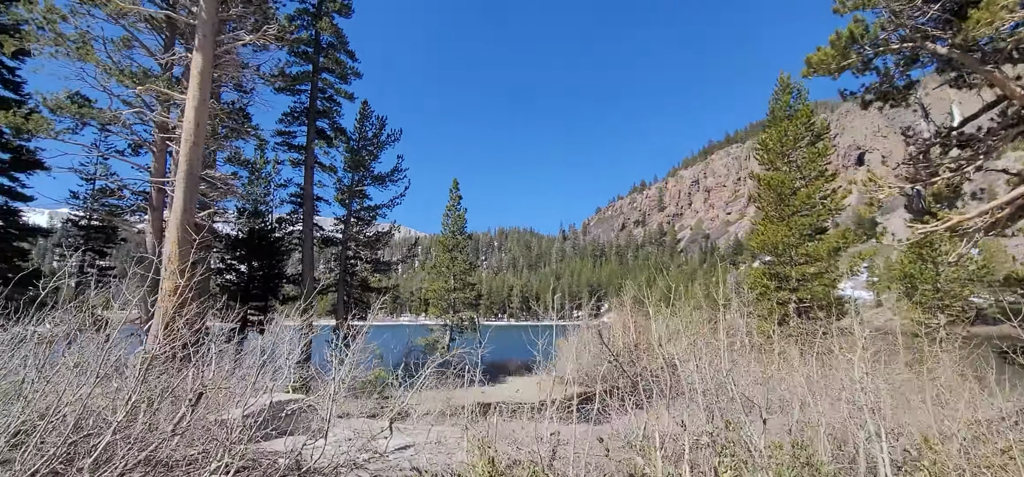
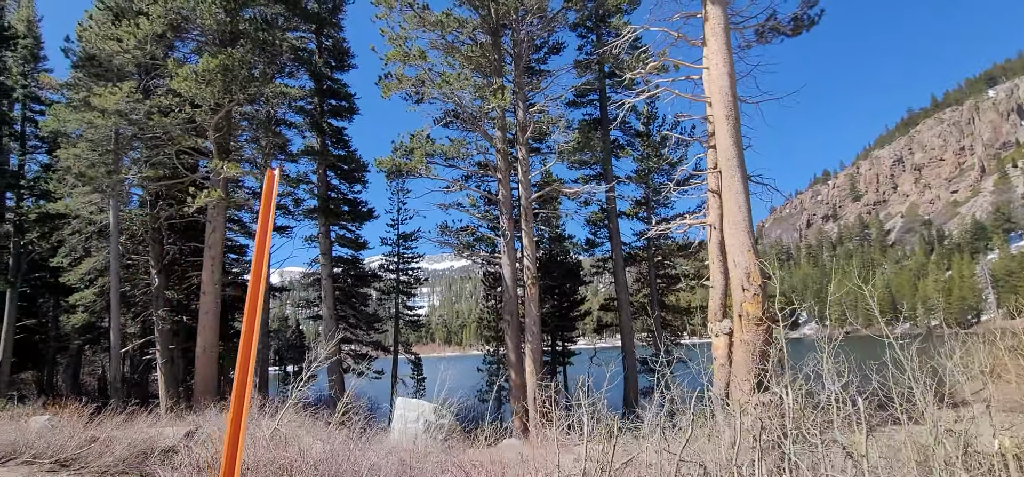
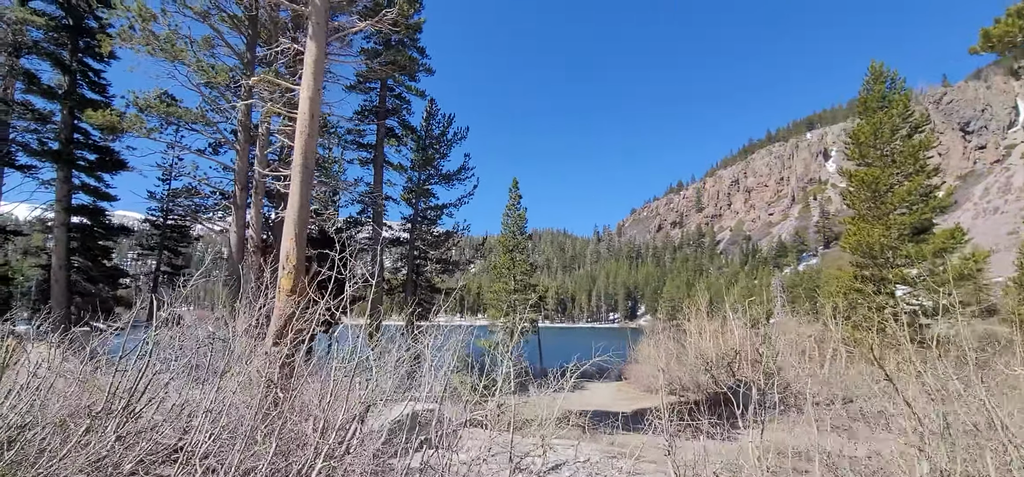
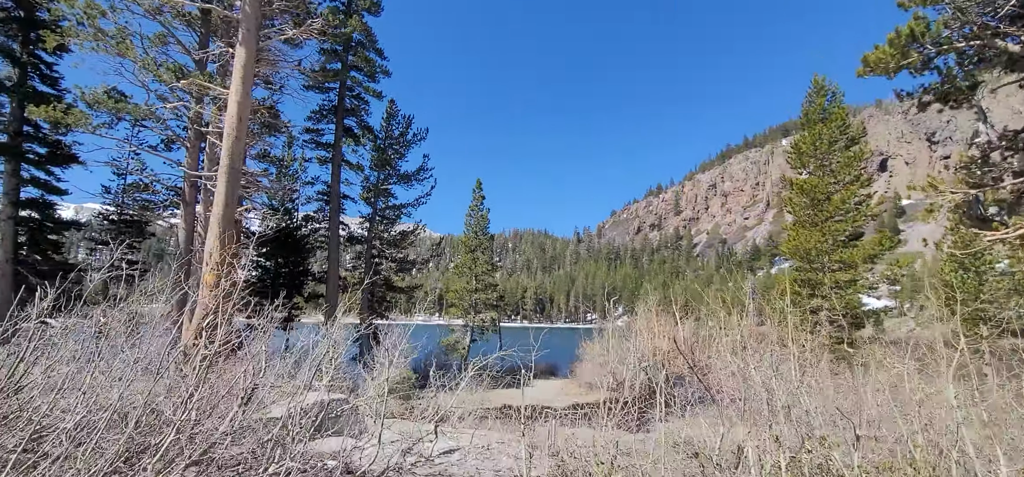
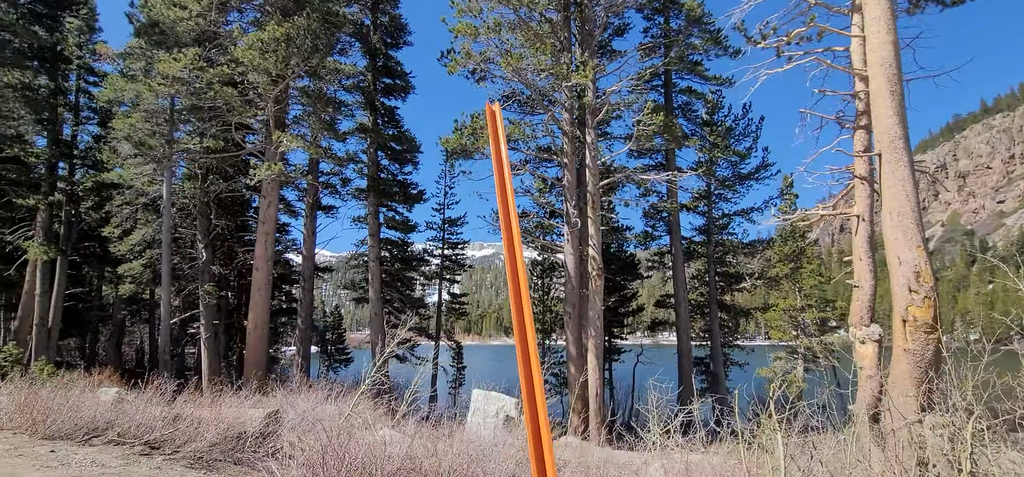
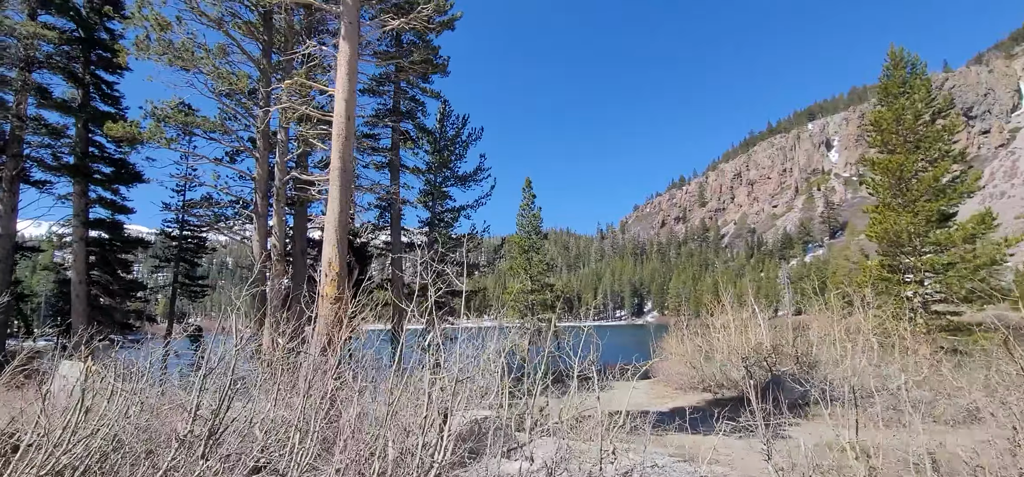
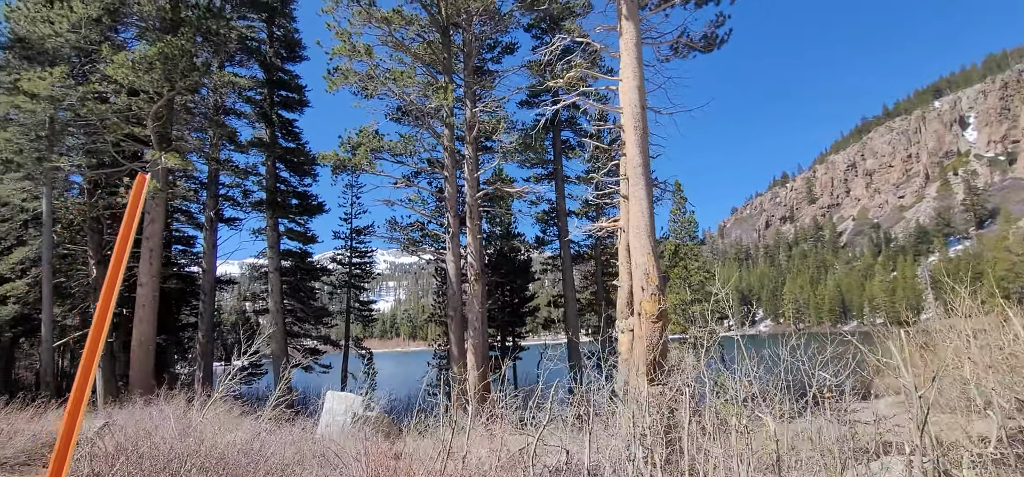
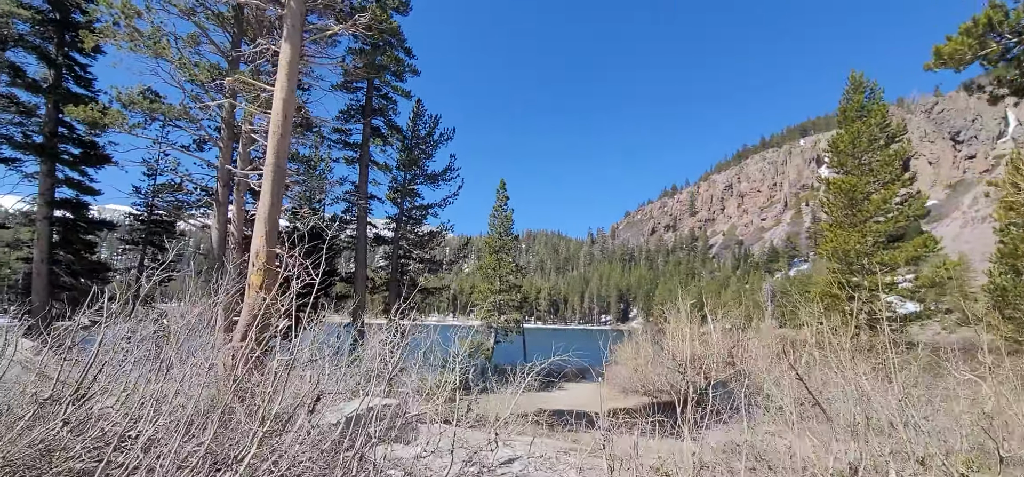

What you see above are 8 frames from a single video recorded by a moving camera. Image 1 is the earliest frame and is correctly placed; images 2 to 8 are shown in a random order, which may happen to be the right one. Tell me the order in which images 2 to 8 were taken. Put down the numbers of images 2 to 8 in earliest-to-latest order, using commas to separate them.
4, 8, 3, 6, 7, 2, 5
